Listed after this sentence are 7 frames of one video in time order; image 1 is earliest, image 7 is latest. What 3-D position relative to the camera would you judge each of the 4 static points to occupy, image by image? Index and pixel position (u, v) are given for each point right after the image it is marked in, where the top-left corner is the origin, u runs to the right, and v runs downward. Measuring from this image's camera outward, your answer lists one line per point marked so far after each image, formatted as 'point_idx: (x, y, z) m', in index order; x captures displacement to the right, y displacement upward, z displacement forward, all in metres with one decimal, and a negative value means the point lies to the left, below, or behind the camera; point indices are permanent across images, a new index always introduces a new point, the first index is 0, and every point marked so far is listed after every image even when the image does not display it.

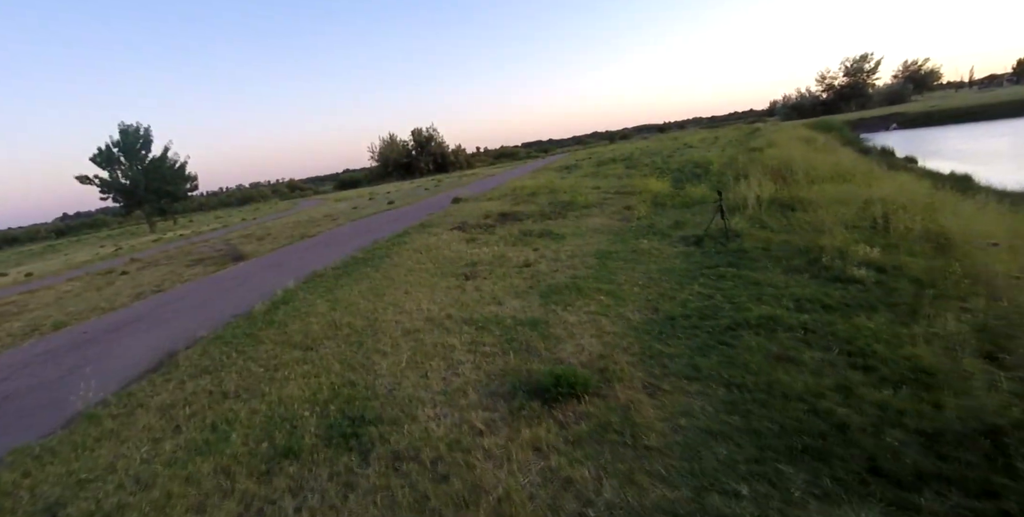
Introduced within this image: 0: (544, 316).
0: (+0.4, -0.7, +6.1) m
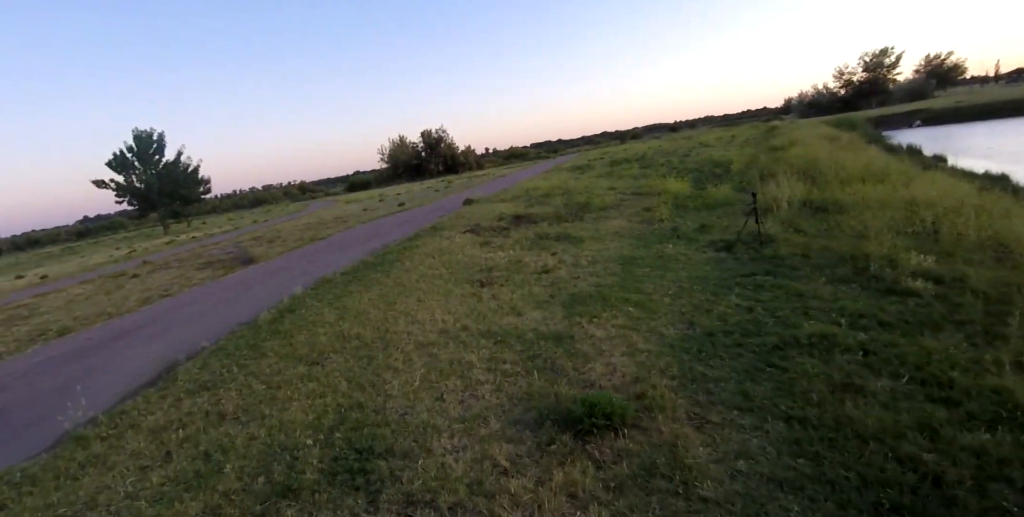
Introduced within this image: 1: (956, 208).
0: (+0.7, -0.8, +5.6) m
1: (+8.3, +1.0, +8.8) m
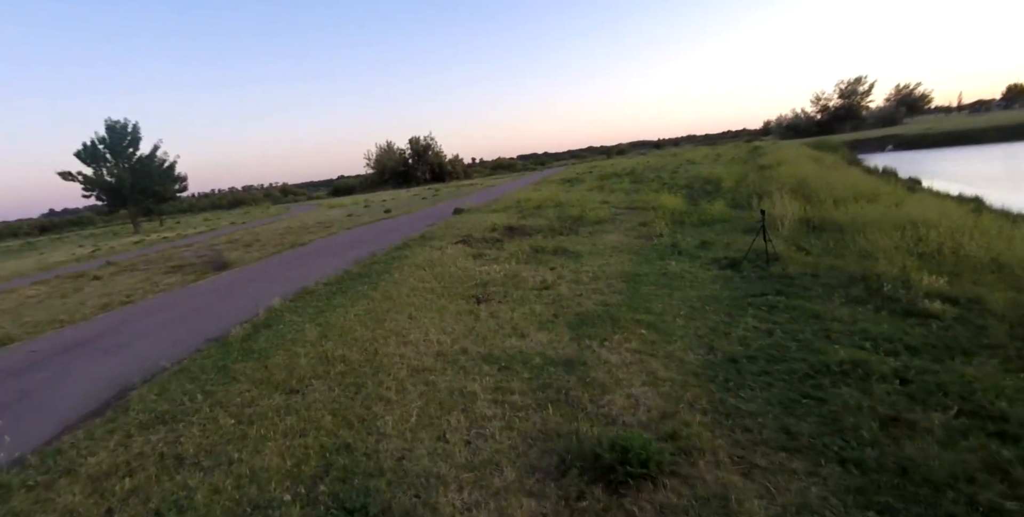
0: (+0.7, -1.0, +5.1) m
1: (+8.2, +0.6, +8.7) m
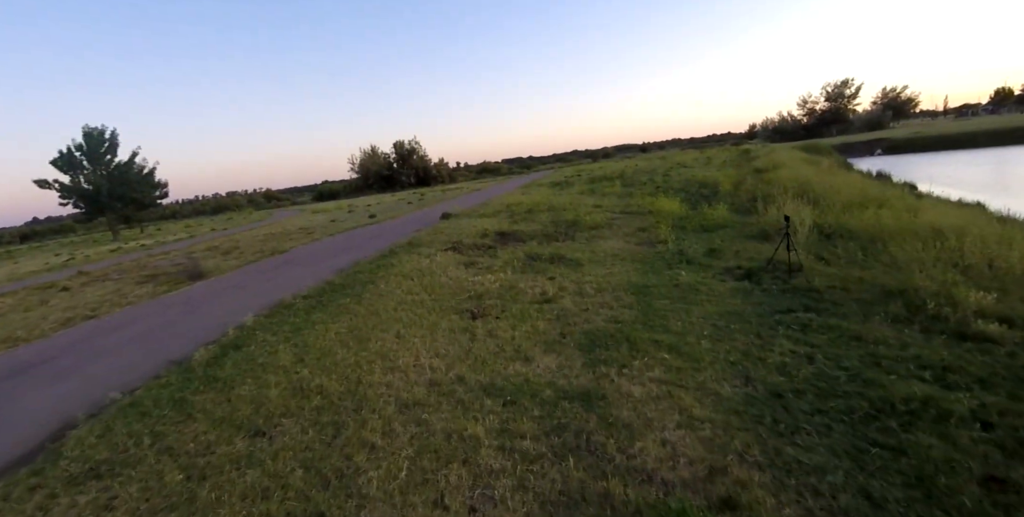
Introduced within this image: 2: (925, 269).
0: (+0.8, -1.2, +4.4) m
1: (+8.1, +0.4, +8.2) m
2: (+5.8, -0.2, +6.7) m
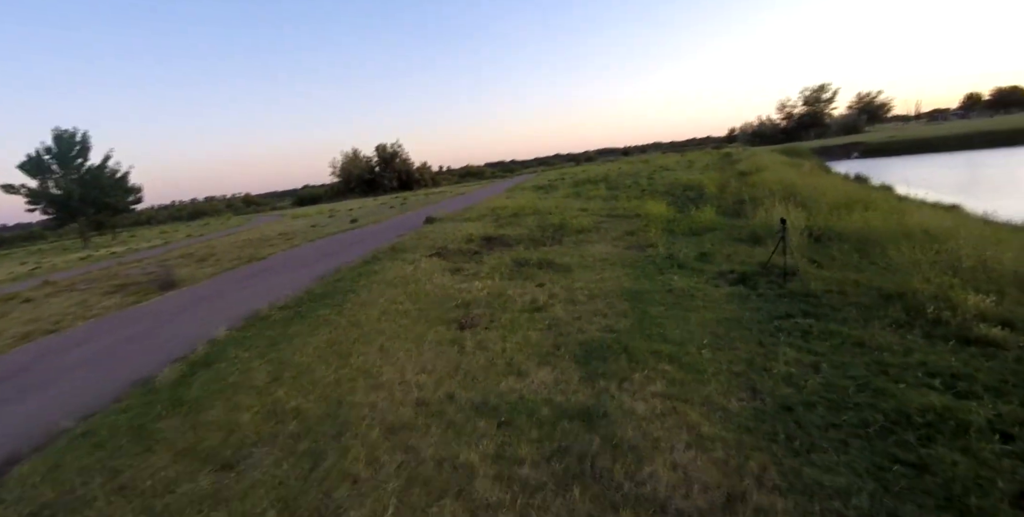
0: (+0.7, -1.2, +4.1) m
1: (+7.9, +0.4, +8.2) m
2: (+5.6, -0.2, +6.6) m
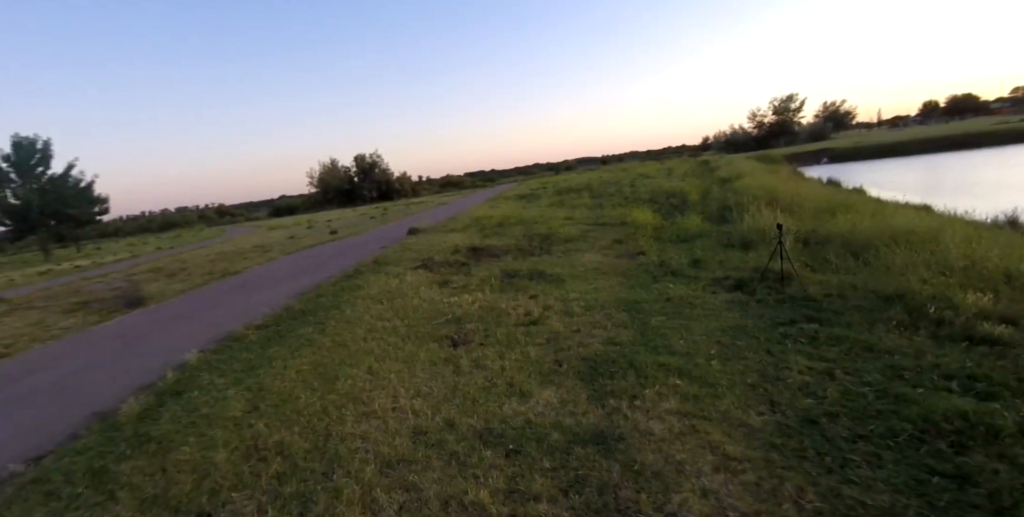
0: (+0.8, -1.3, +3.8) m
1: (+7.8, +0.4, +8.2) m
2: (+5.5, -0.2, +6.5) m
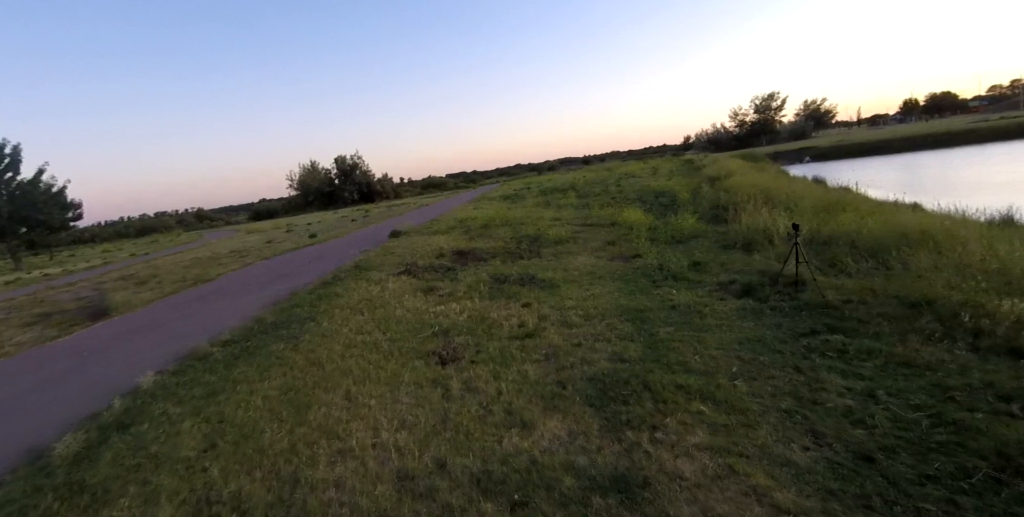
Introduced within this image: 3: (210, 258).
0: (+0.8, -1.4, +3.2) m
1: (+7.6, +0.4, +7.9) m
2: (+5.5, -0.2, +6.1) m
3: (-11.7, -0.1, +18.3) m
